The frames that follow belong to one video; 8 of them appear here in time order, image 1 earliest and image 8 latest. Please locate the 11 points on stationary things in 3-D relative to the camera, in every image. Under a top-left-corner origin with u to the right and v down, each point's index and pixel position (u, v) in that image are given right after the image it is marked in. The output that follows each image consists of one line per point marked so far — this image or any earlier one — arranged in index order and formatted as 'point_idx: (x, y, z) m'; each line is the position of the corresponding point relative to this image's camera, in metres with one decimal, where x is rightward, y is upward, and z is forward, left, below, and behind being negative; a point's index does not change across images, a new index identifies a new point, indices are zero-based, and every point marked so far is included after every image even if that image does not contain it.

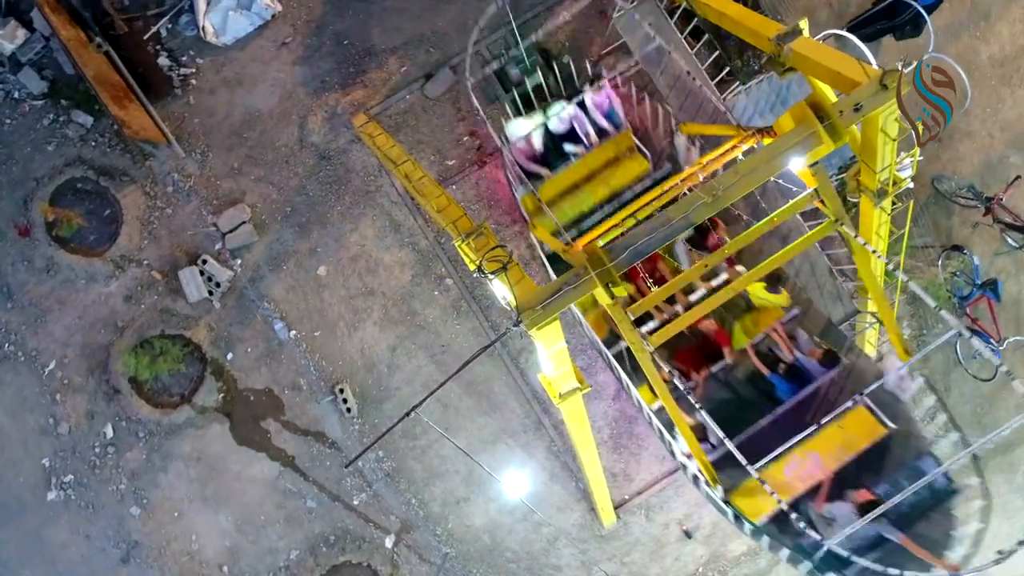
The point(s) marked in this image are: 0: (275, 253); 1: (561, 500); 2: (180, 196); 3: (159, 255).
0: (-2.1, +0.3, +7.0) m
1: (+0.5, -1.9, +7.0) m
2: (-3.0, +0.8, +7.1) m
3: (-3.2, +0.3, +7.0) m
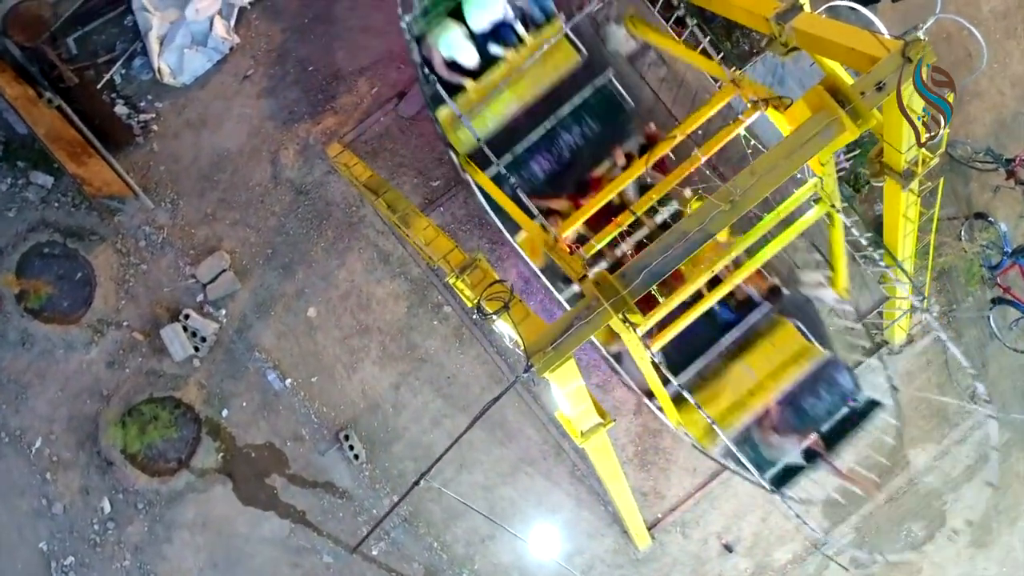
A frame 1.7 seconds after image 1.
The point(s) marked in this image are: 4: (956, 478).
0: (-2.1, -0.1, +6.6) m
1: (+0.7, -2.0, +6.6) m
2: (-3.1, +0.3, +6.6) m
3: (-3.2, -0.2, +6.6) m
4: (+3.8, -1.6, +6.6) m
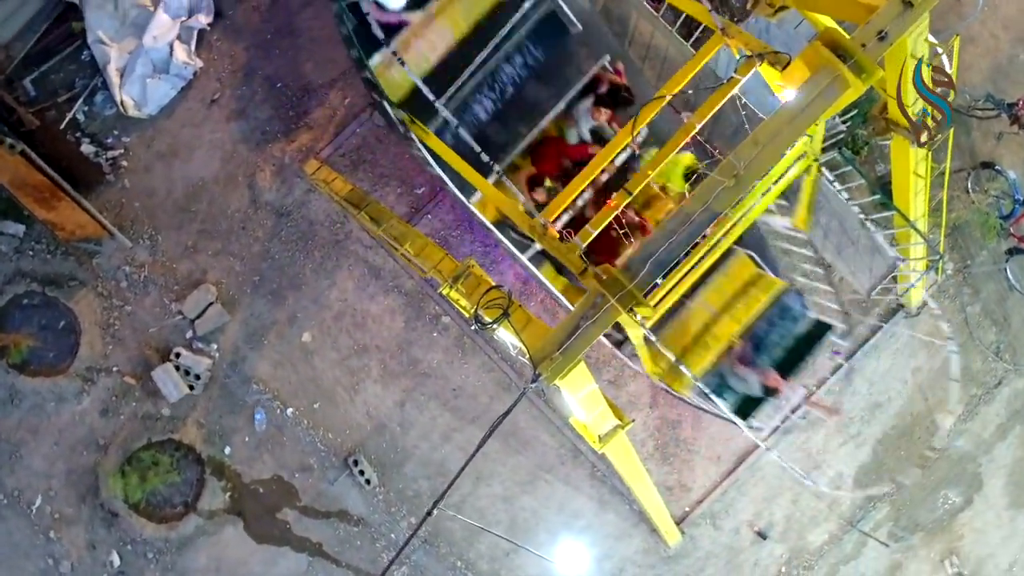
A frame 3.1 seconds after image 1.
0: (-2.1, -0.3, +6.4) m
1: (+0.9, -2.0, +6.4) m
2: (-3.1, 0.0, +6.4) m
3: (-3.2, -0.6, +6.4) m
4: (+3.9, -1.2, +6.4) m
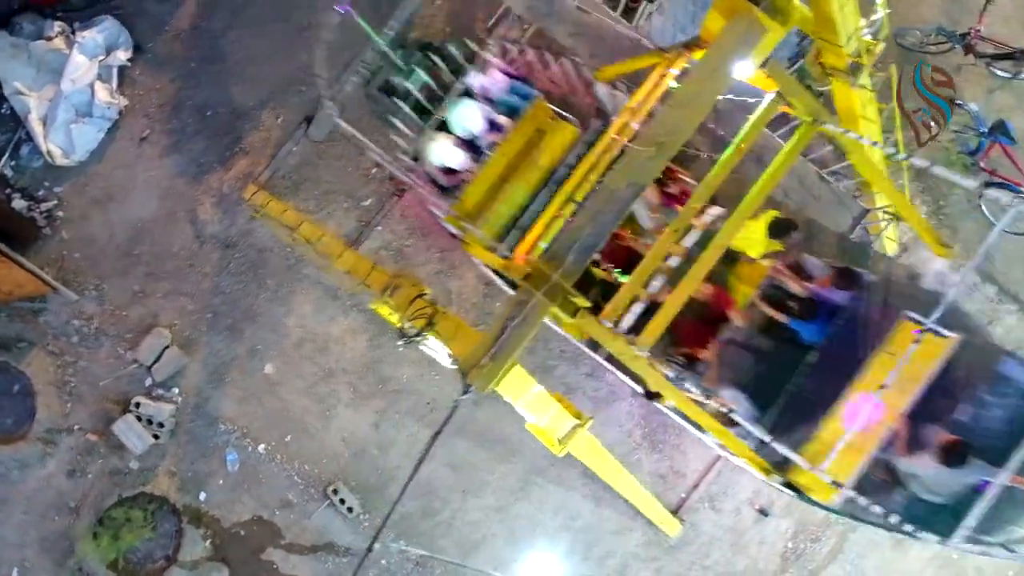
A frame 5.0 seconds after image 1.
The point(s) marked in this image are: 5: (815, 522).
0: (-2.4, -0.6, +6.2) m
1: (+0.8, -1.9, +6.1) m
2: (-3.4, -0.4, +6.2) m
3: (-3.4, -1.0, +6.1) m
4: (+3.8, -0.7, +6.1) m
5: (+2.4, -1.9, +6.2) m
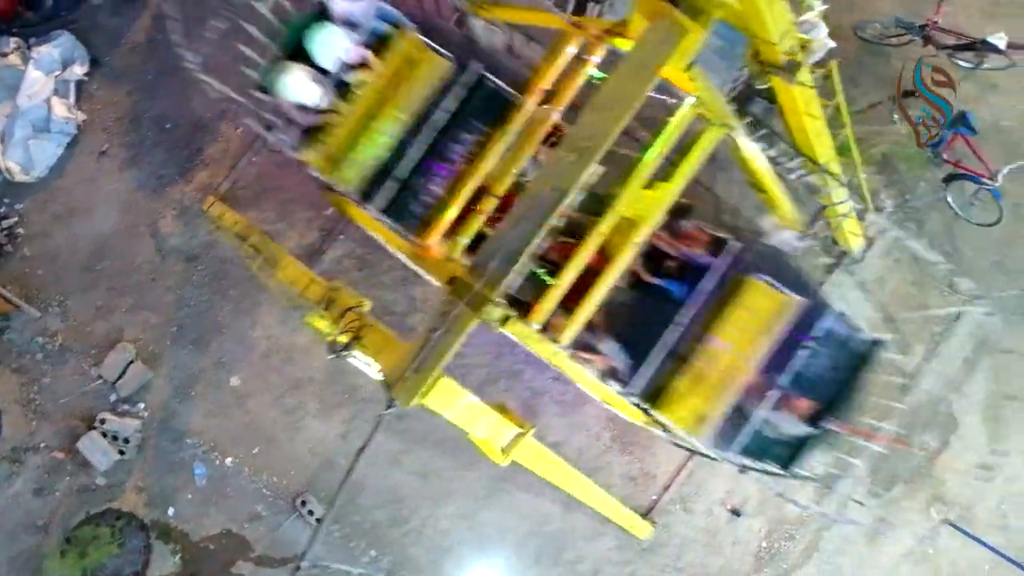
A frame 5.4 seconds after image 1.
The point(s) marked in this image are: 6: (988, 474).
0: (-2.6, -0.7, +6.1) m
1: (+0.6, -1.9, +6.1) m
2: (-3.6, -0.6, +6.1) m
3: (-3.6, -1.1, +6.1) m
4: (+3.5, -0.7, +6.1) m
5: (+2.2, -1.8, +6.1) m
6: (+3.8, -1.5, +6.1) m
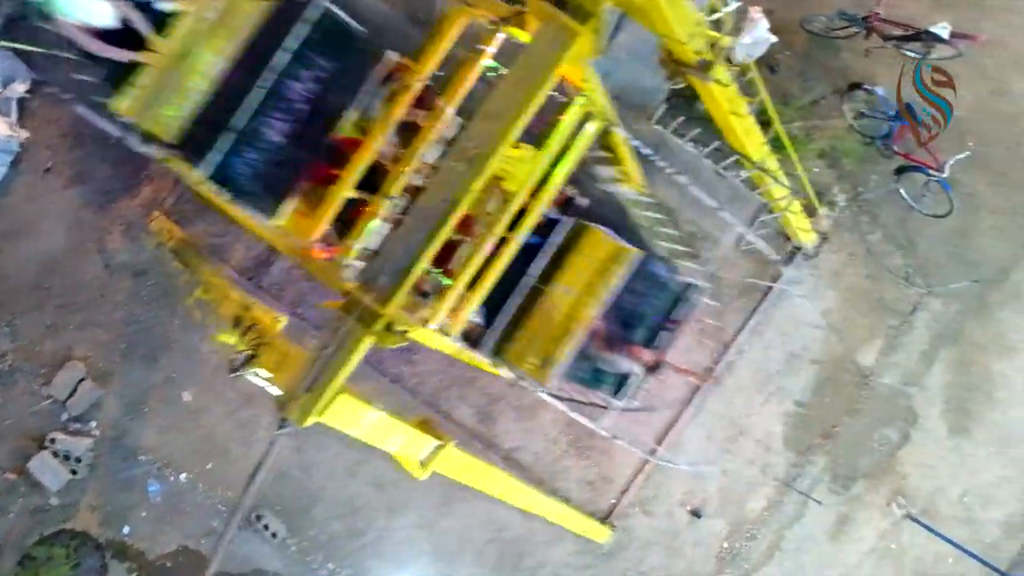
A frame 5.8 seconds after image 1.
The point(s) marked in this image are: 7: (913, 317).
0: (-3.0, -0.9, +6.1) m
1: (+0.3, -1.9, +6.1) m
2: (-4.0, -0.7, +6.1) m
3: (-4.0, -1.3, +6.1) m
4: (+3.2, -0.6, +6.0) m
5: (+1.9, -1.8, +6.1) m
6: (+3.4, -1.4, +6.1) m
7: (+3.1, -0.2, +6.0) m
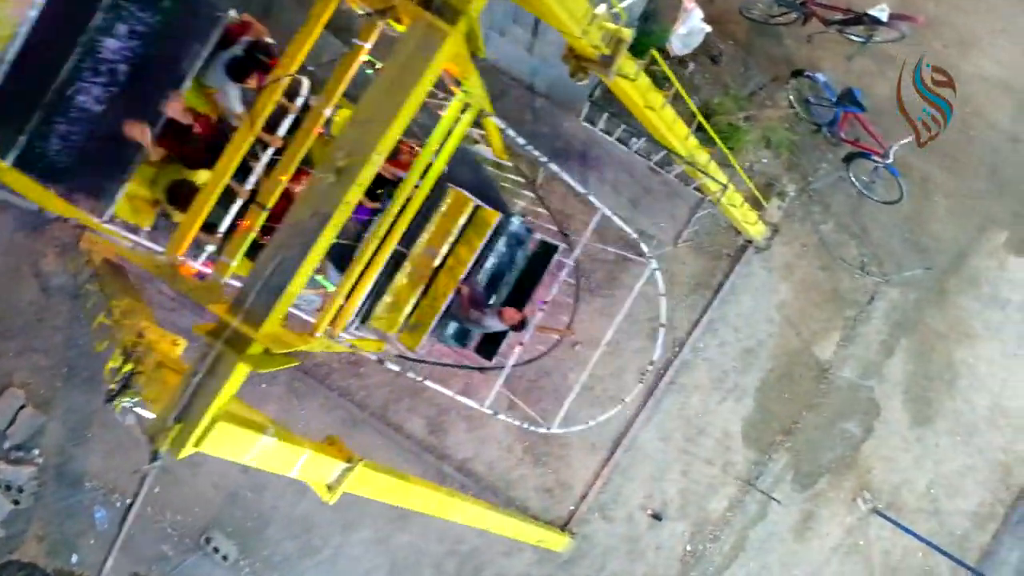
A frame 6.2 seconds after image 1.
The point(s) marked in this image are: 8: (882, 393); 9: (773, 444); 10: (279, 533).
0: (-3.4, -1.0, +5.9) m
1: (0.0, -2.0, +5.9) m
2: (-4.4, -0.9, +5.9) m
3: (-4.3, -1.5, +5.9) m
4: (+2.8, -0.5, +5.9) m
5: (+1.5, -1.8, +5.9) m
6: (+3.1, -1.3, +5.9) m
7: (+2.7, -0.1, +5.8) m
8: (+2.8, -0.8, +5.9) m
9: (+2.0, -1.2, +5.9) m
10: (-1.8, -1.9, +5.9) m
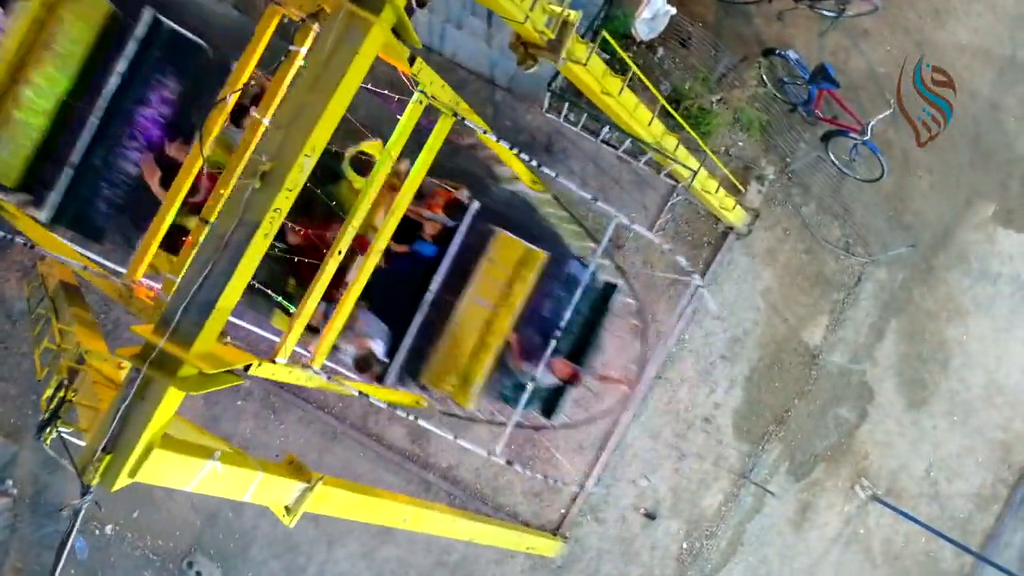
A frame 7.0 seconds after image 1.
0: (-3.5, -1.2, +5.8) m
1: (-0.1, -2.0, +5.8) m
2: (-4.5, -1.2, +5.8) m
3: (-4.4, -1.7, +5.8) m
4: (+2.6, -0.4, +5.7) m
5: (+1.5, -1.7, +5.8) m
6: (+3.0, -1.2, +5.8) m
7: (+2.5, 0.0, +5.7) m
8: (+2.7, -0.7, +5.7) m
9: (+1.9, -1.1, +5.8) m
10: (-1.9, -2.0, +5.8) m
